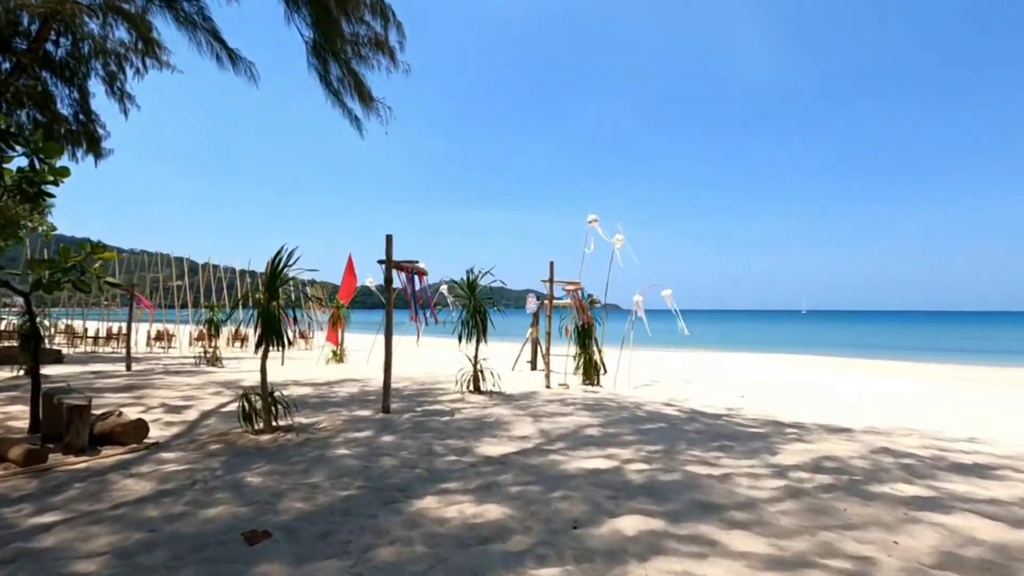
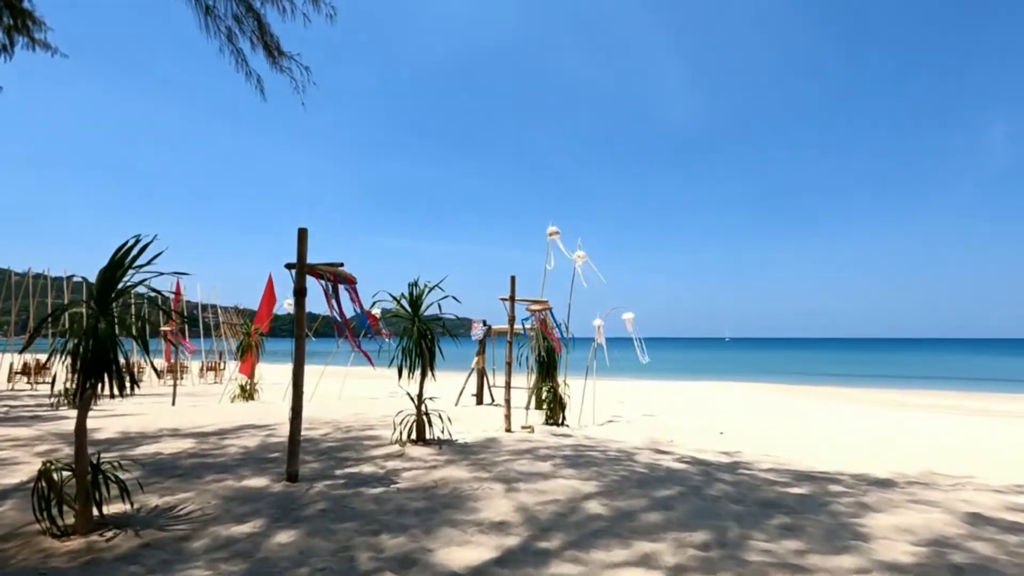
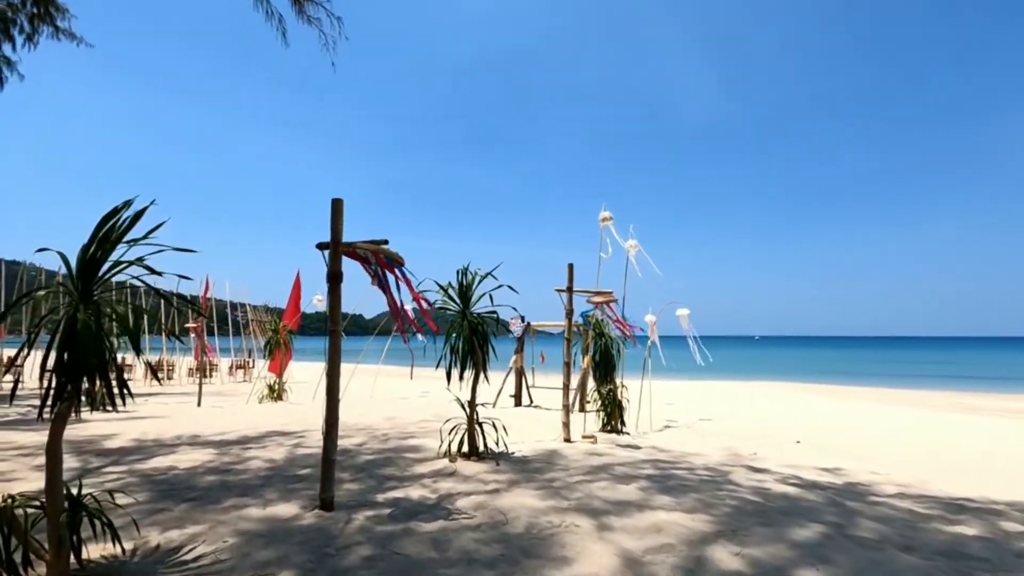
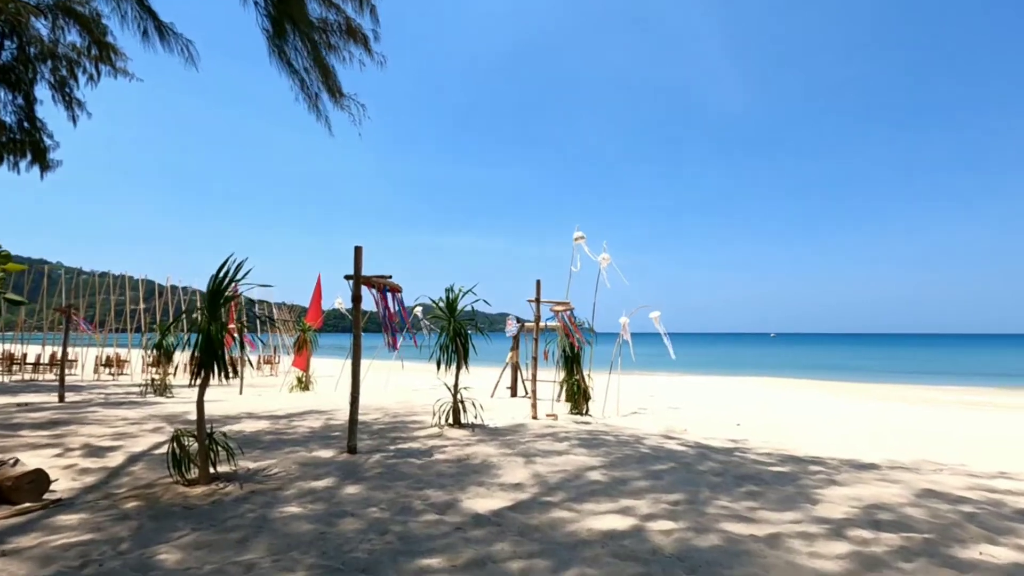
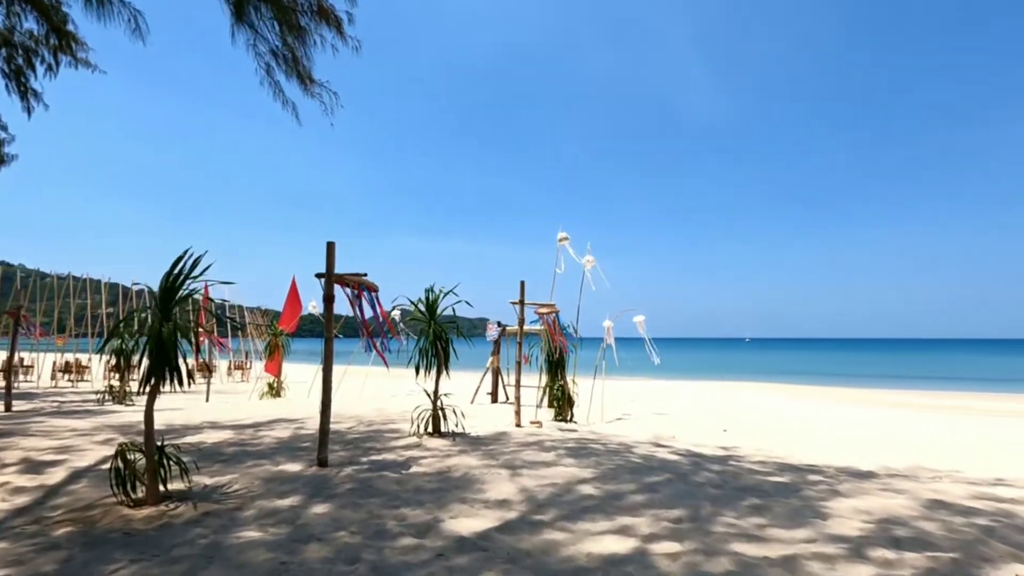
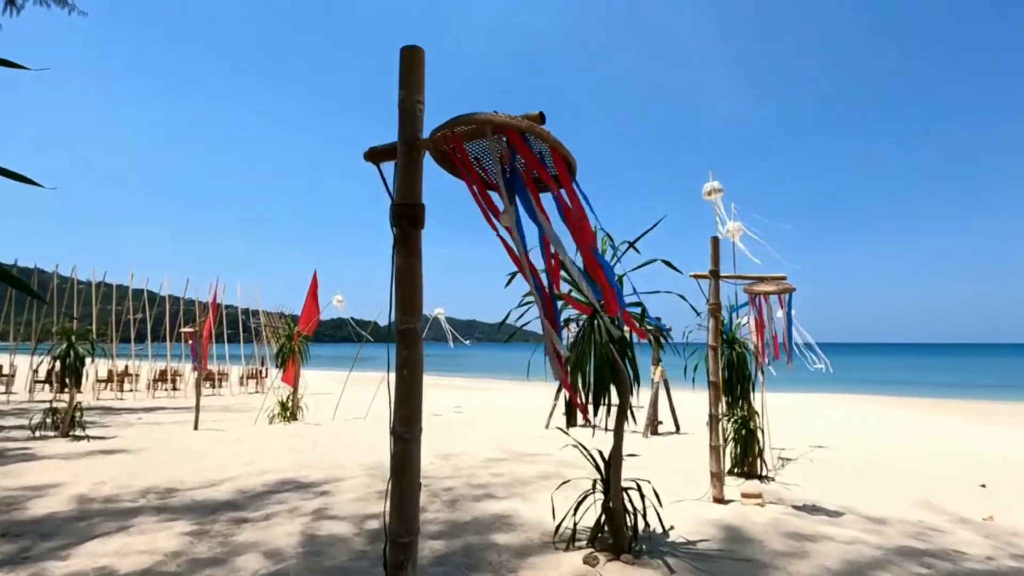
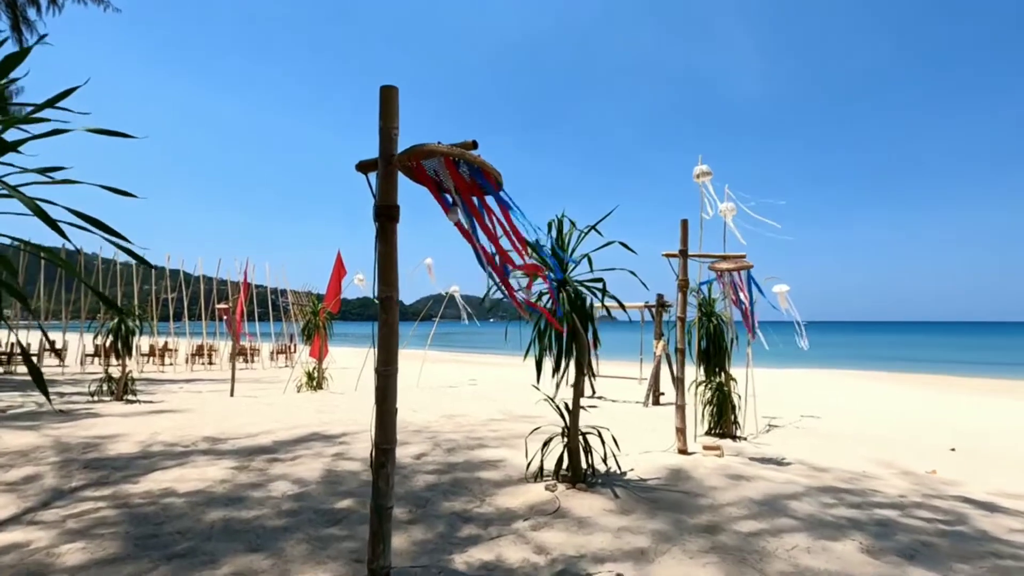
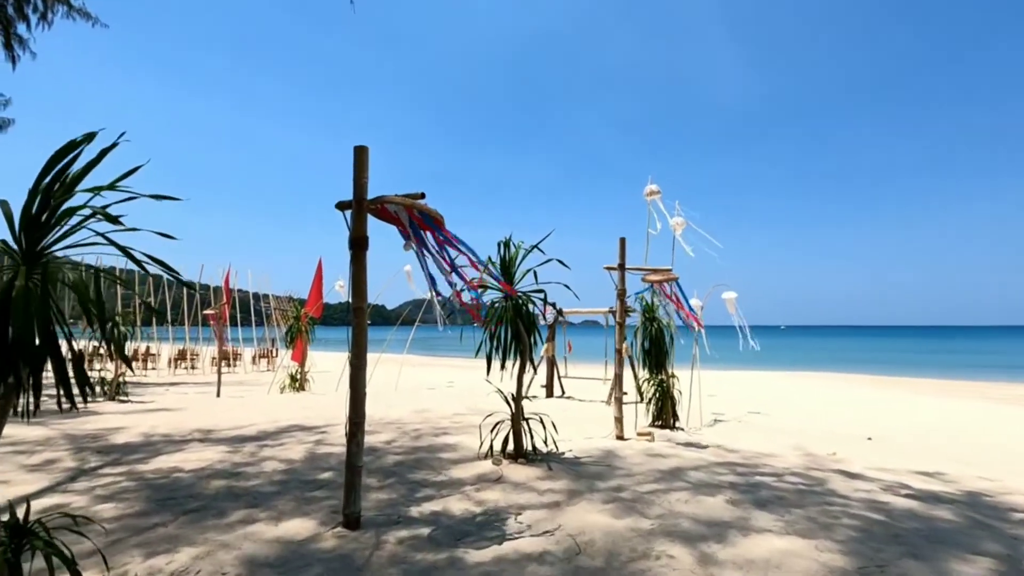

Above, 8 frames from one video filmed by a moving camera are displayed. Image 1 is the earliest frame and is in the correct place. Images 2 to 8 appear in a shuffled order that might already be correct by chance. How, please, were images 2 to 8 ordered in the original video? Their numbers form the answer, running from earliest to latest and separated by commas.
4, 5, 2, 3, 8, 7, 6
